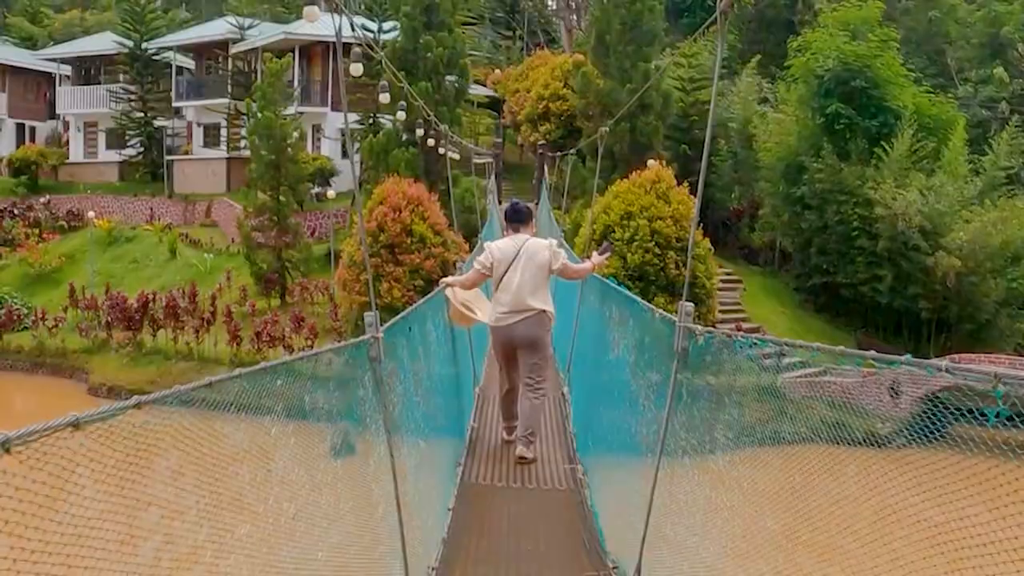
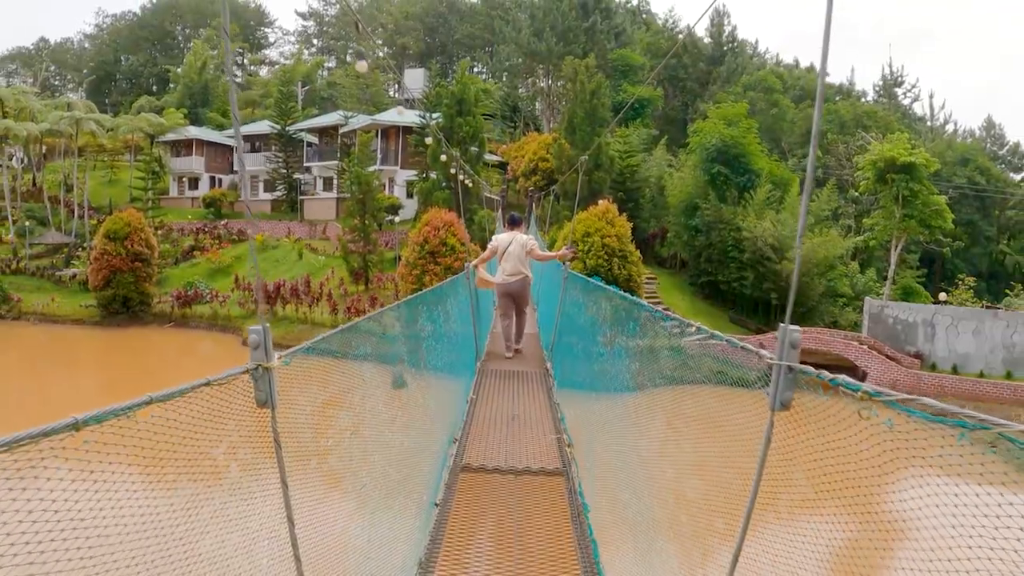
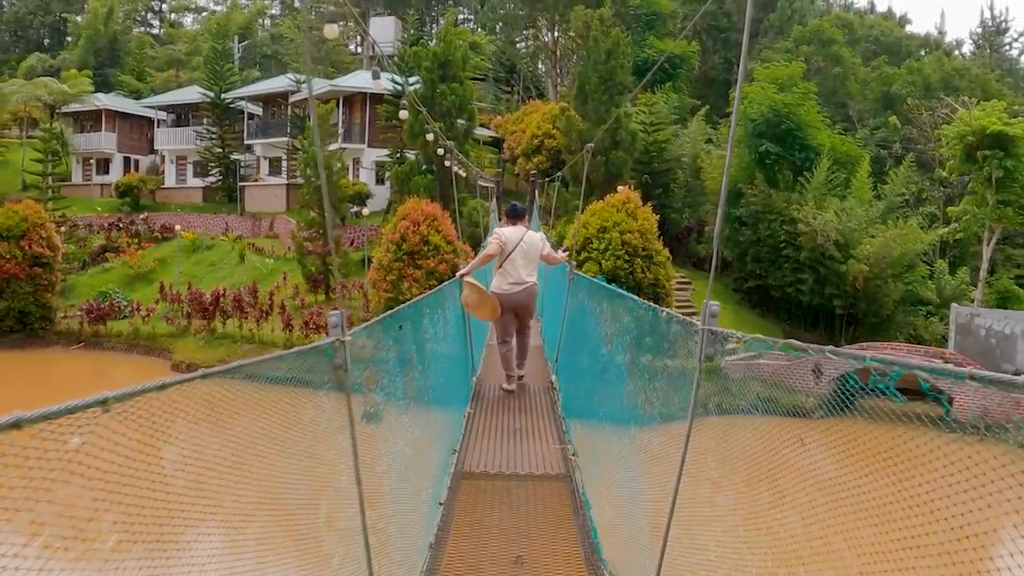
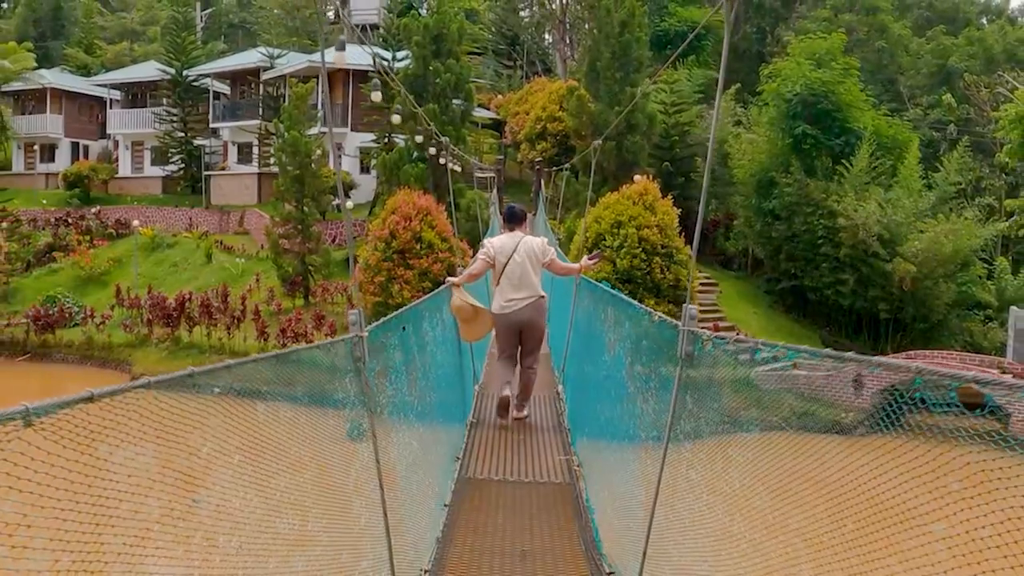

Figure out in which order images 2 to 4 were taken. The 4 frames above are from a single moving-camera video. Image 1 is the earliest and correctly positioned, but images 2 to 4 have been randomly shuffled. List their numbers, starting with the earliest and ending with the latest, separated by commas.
4, 3, 2
